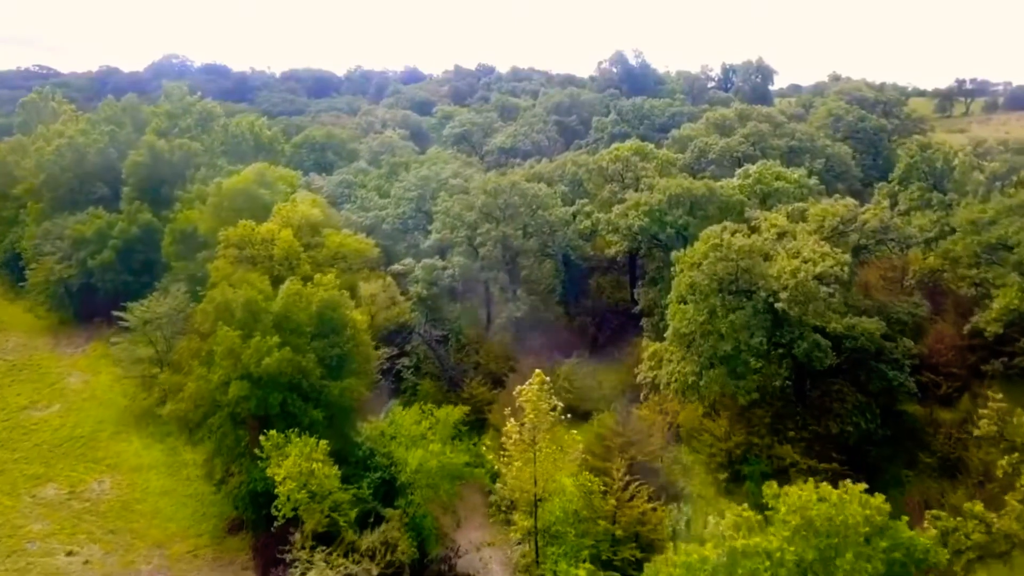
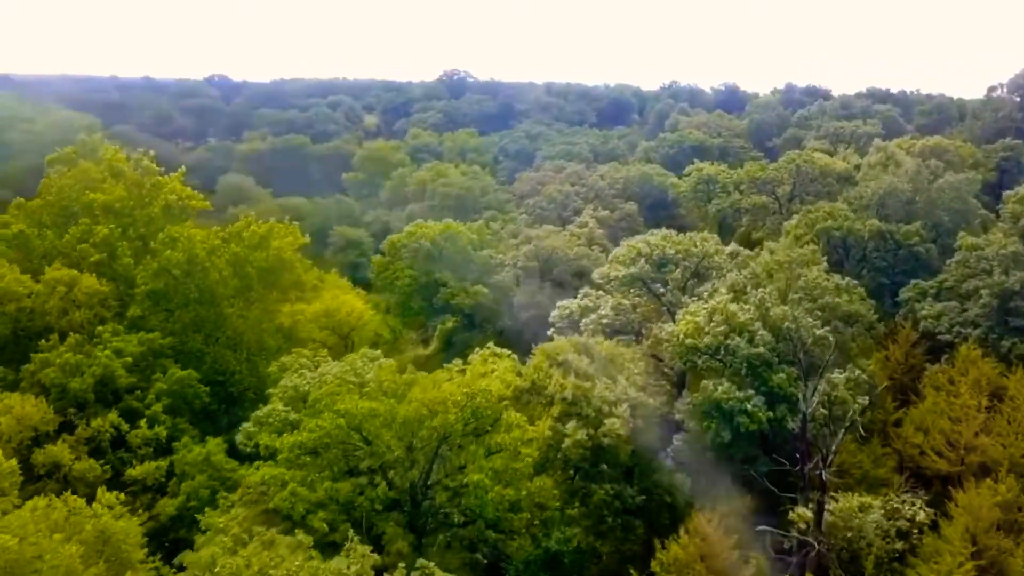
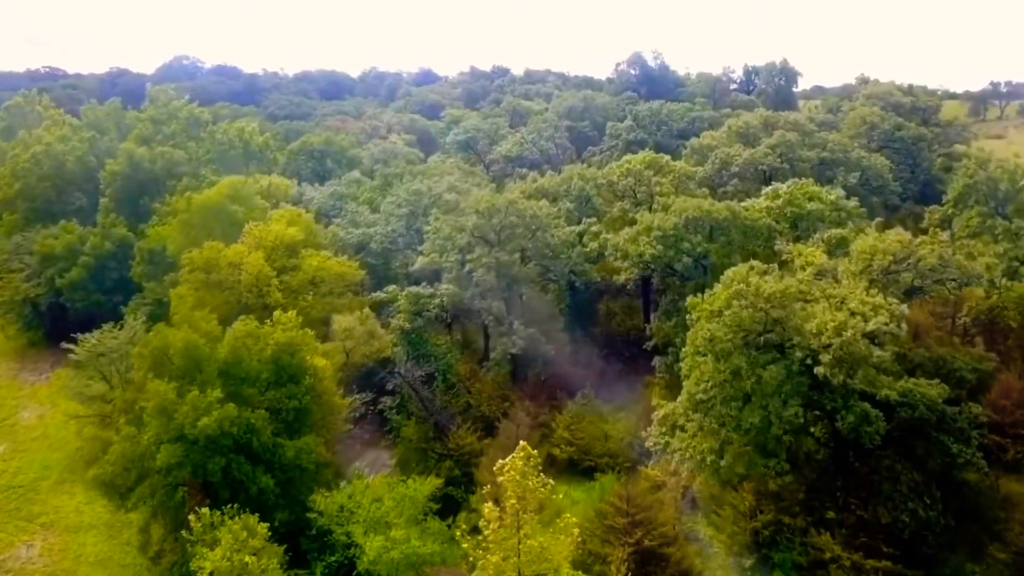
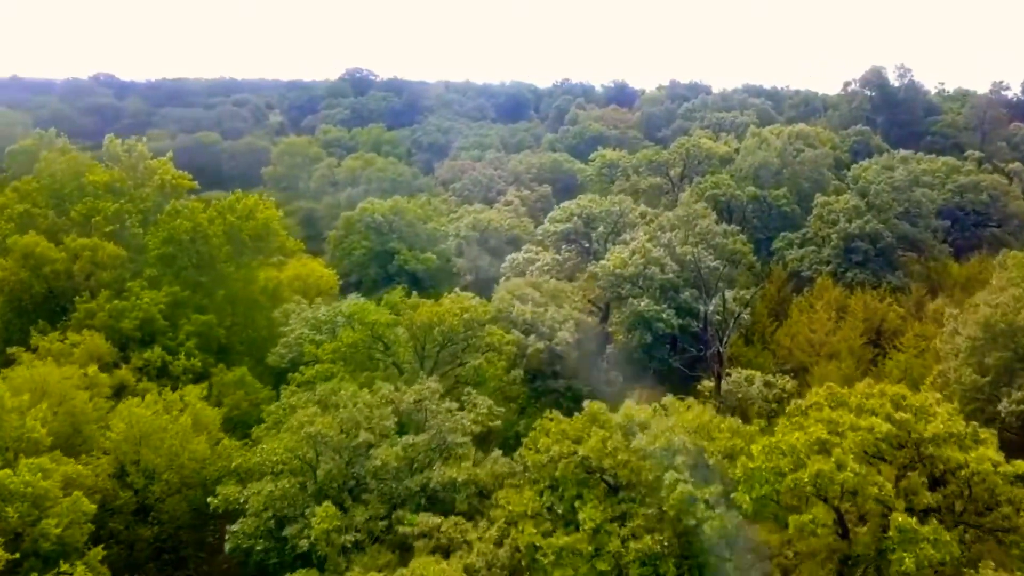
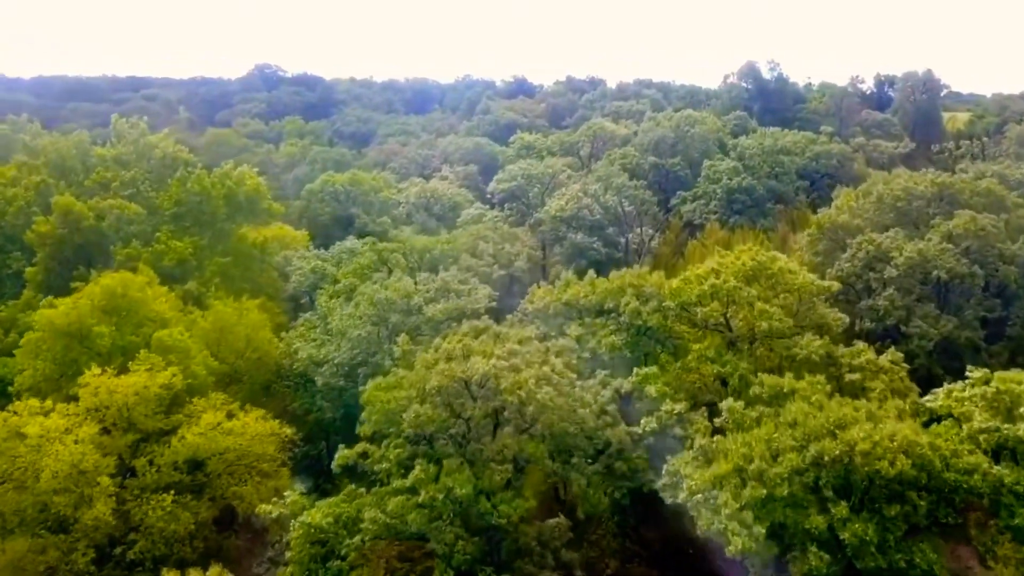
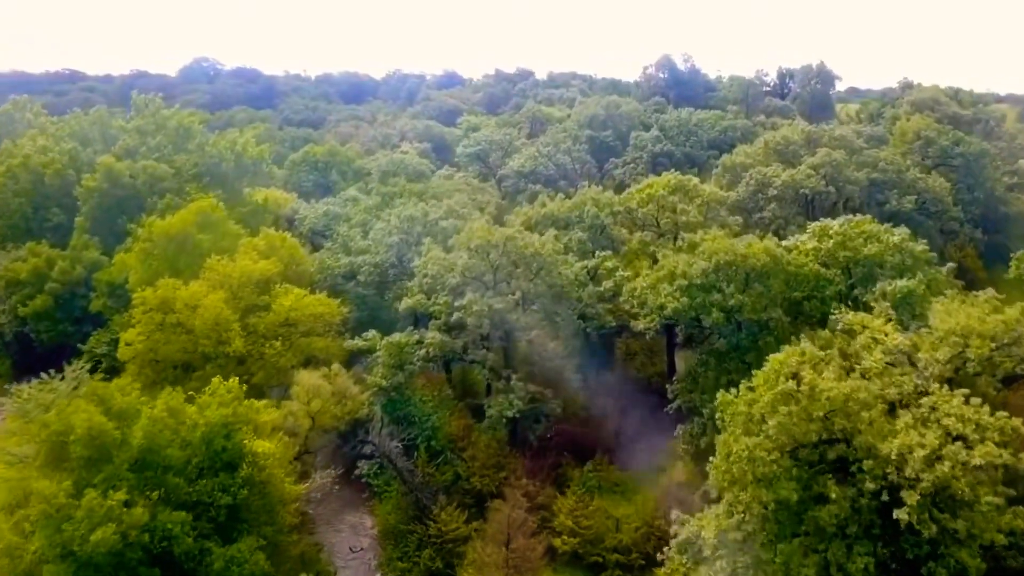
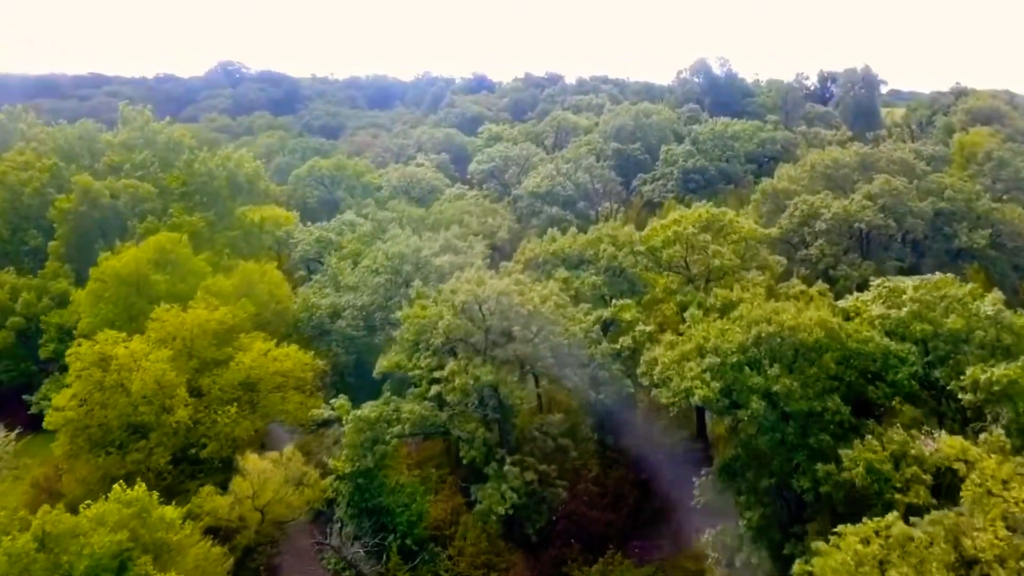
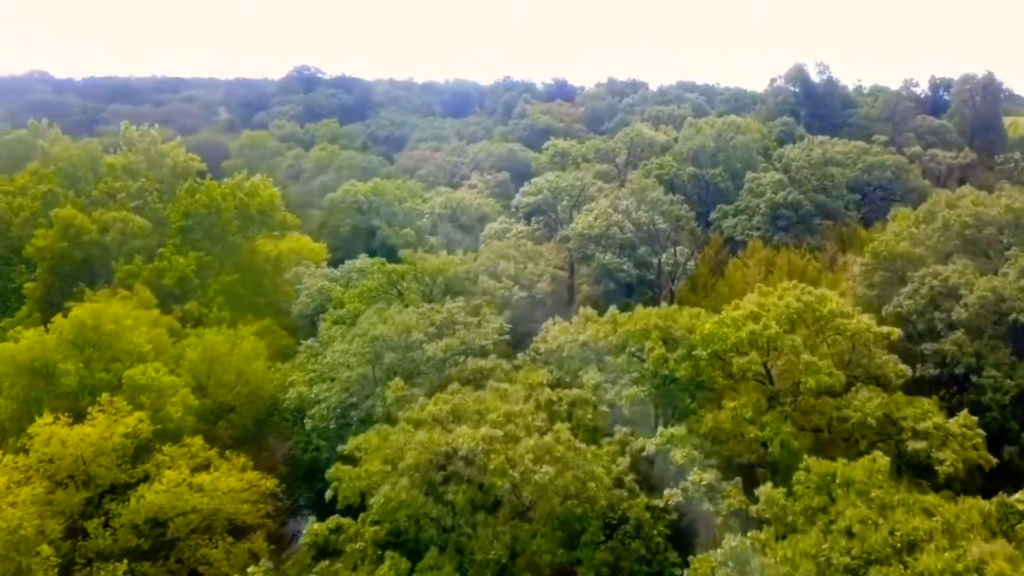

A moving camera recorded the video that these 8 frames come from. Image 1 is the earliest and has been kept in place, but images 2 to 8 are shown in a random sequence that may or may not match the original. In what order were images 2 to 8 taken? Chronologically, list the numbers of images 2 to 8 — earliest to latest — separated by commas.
3, 6, 7, 5, 8, 4, 2
